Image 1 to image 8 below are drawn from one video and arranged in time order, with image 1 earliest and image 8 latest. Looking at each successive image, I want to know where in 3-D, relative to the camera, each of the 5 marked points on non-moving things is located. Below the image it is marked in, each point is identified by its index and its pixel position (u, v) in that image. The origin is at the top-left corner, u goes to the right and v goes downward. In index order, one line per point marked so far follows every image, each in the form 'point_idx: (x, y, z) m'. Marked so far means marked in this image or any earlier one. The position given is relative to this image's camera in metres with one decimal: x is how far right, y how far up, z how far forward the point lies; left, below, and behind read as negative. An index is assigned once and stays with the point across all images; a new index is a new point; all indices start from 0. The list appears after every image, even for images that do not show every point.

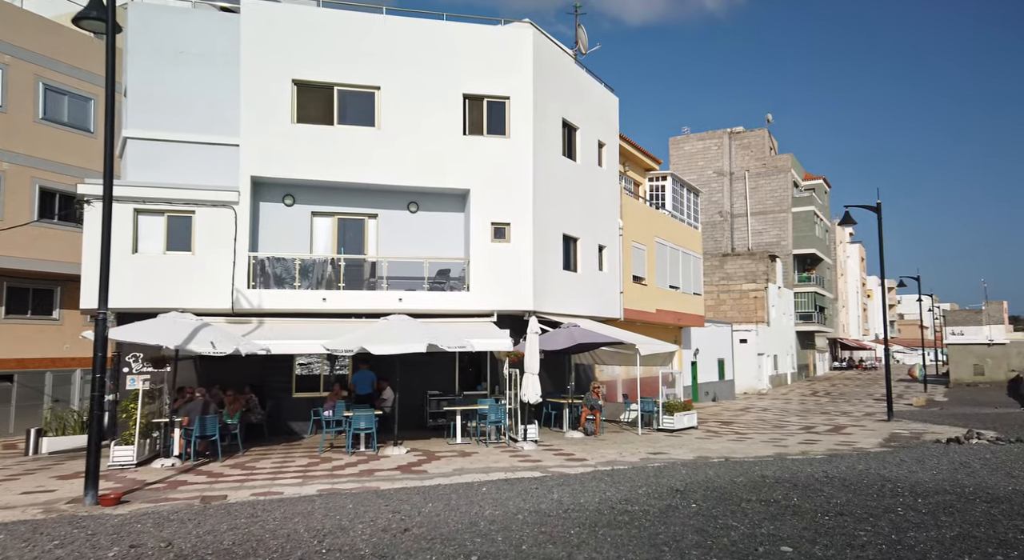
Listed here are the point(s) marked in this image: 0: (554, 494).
0: (+0.5, -2.8, +8.9) m
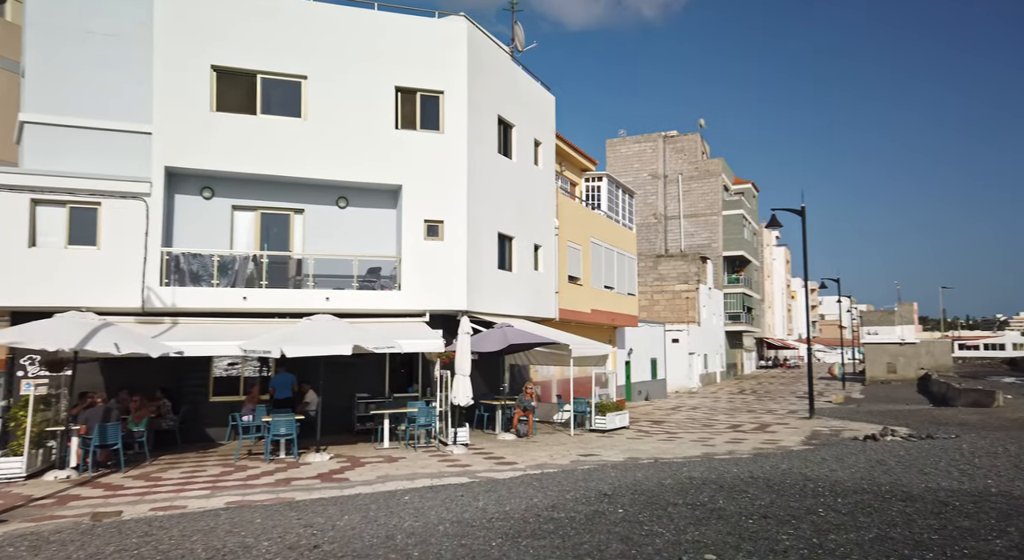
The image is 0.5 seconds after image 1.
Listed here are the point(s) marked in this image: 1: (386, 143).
0: (-0.4, -2.8, +8.6) m
1: (-3.1, +3.4, +16.7) m
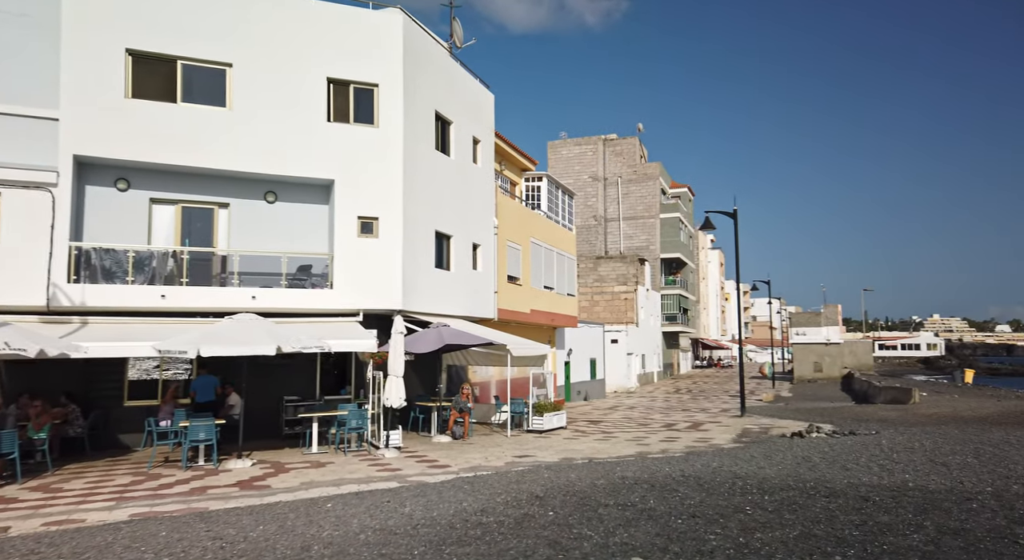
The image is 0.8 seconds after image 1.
0: (-1.3, -2.8, +8.3) m
1: (-4.6, +3.4, +16.2) m
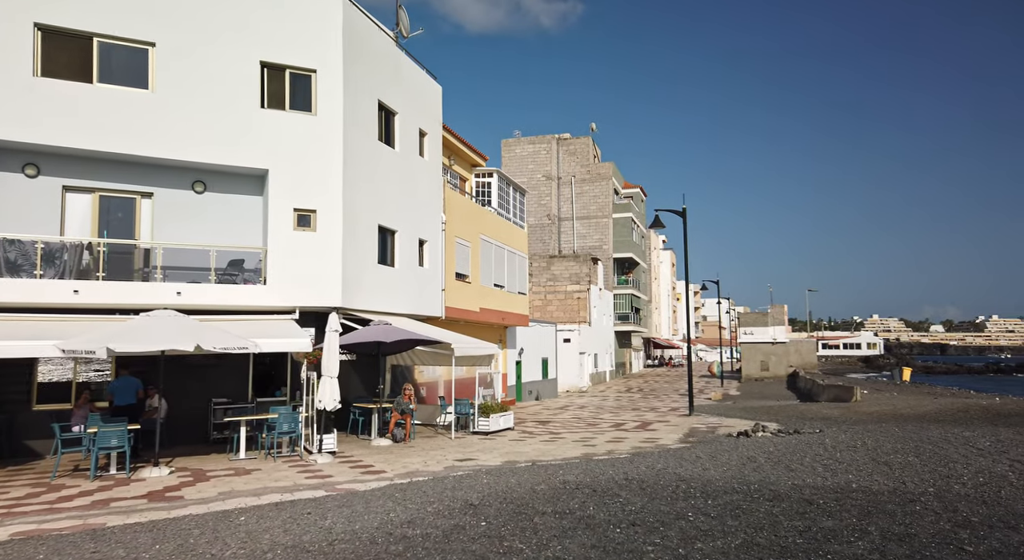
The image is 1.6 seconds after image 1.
0: (-2.1, -2.7, +7.7) m
1: (-5.9, +3.5, +15.3) m
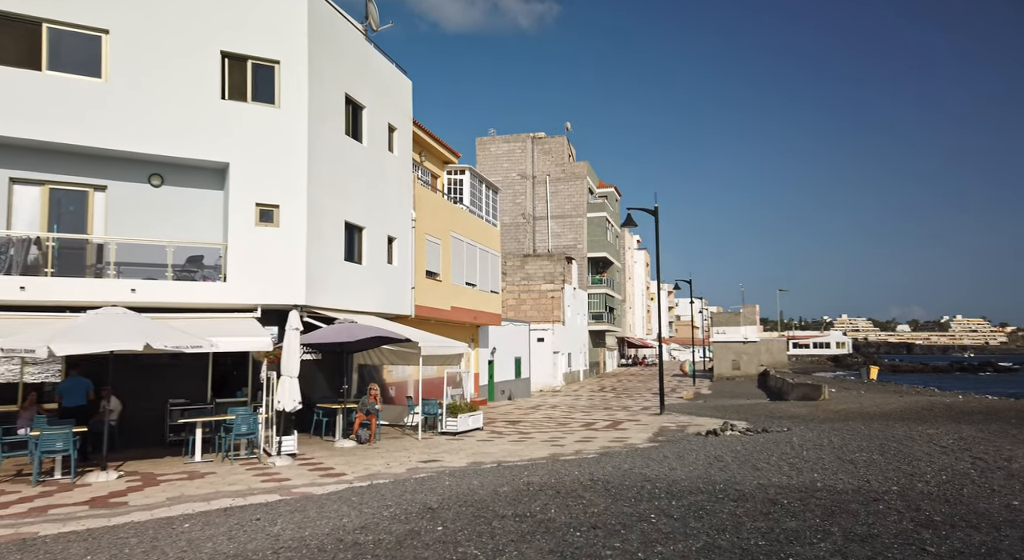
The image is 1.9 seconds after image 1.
0: (-2.5, -2.6, +7.4) m
1: (-6.6, +3.6, +14.9) m
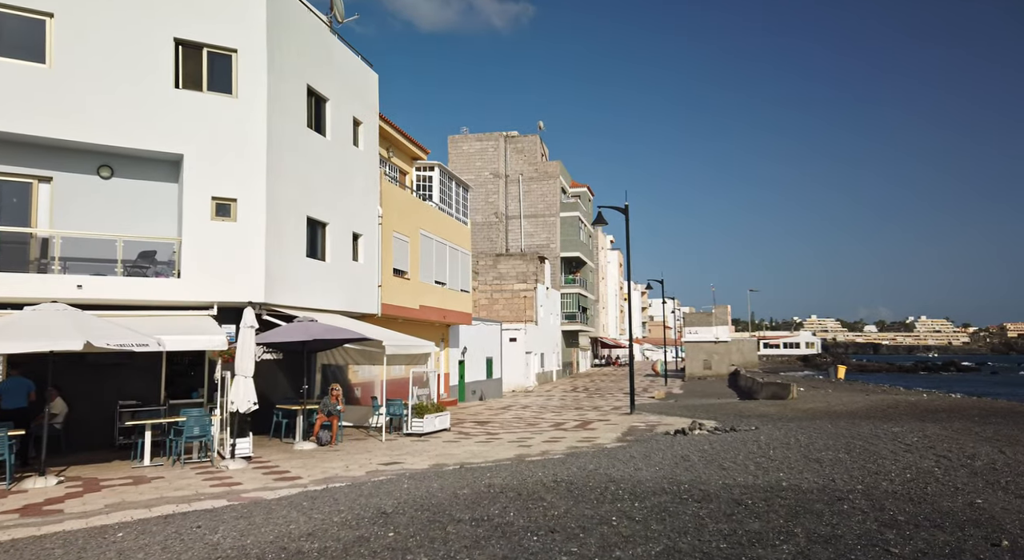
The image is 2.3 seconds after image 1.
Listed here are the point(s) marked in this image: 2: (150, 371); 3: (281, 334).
0: (-3.0, -2.6, +6.9) m
1: (-7.3, +3.6, +14.3) m
2: (-7.7, -1.9, +14.7) m
3: (-5.0, -1.2, +14.9) m
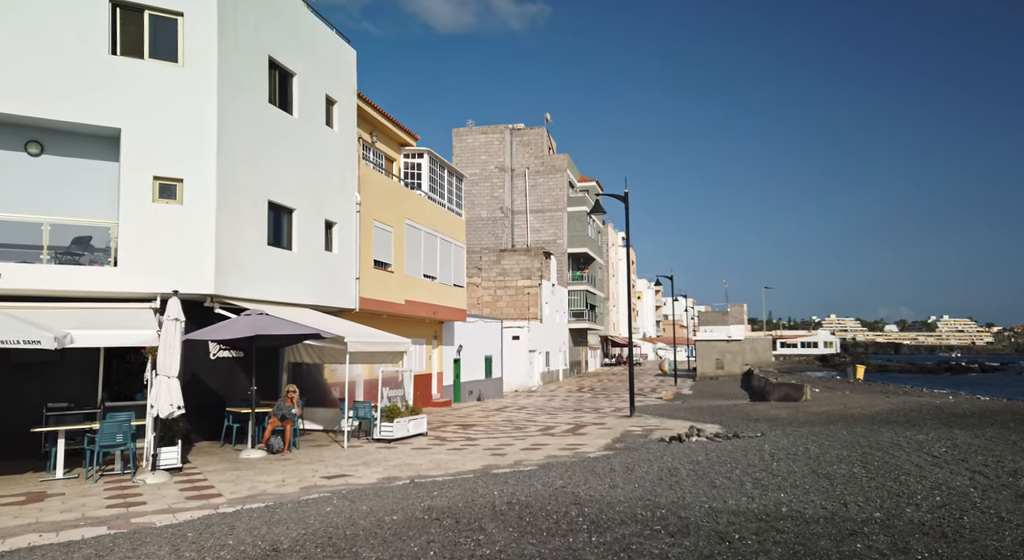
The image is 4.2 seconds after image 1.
0: (-3.7, -2.3, +5.4) m
1: (-7.8, +3.9, +12.9) m
2: (-8.3, -1.7, +13.3) m
3: (-5.6, -1.0, +13.4) m
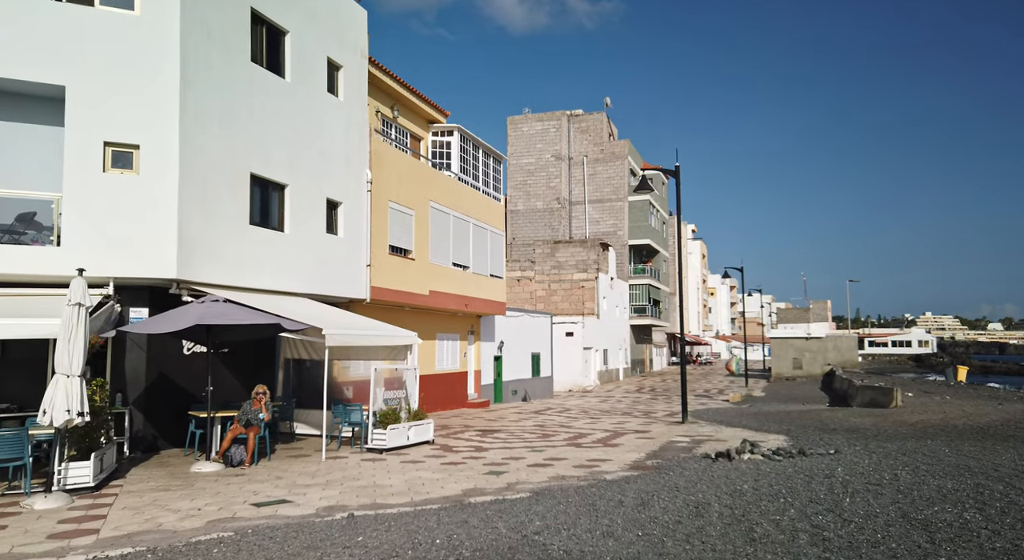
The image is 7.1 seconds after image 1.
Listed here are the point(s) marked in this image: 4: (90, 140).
0: (-4.5, -2.0, +3.3) m
1: (-7.9, +4.1, +11.1) m
2: (-8.2, -1.4, +11.6) m
3: (-5.5, -0.7, +11.5) m
4: (-7.2, +2.3, +11.5) m
